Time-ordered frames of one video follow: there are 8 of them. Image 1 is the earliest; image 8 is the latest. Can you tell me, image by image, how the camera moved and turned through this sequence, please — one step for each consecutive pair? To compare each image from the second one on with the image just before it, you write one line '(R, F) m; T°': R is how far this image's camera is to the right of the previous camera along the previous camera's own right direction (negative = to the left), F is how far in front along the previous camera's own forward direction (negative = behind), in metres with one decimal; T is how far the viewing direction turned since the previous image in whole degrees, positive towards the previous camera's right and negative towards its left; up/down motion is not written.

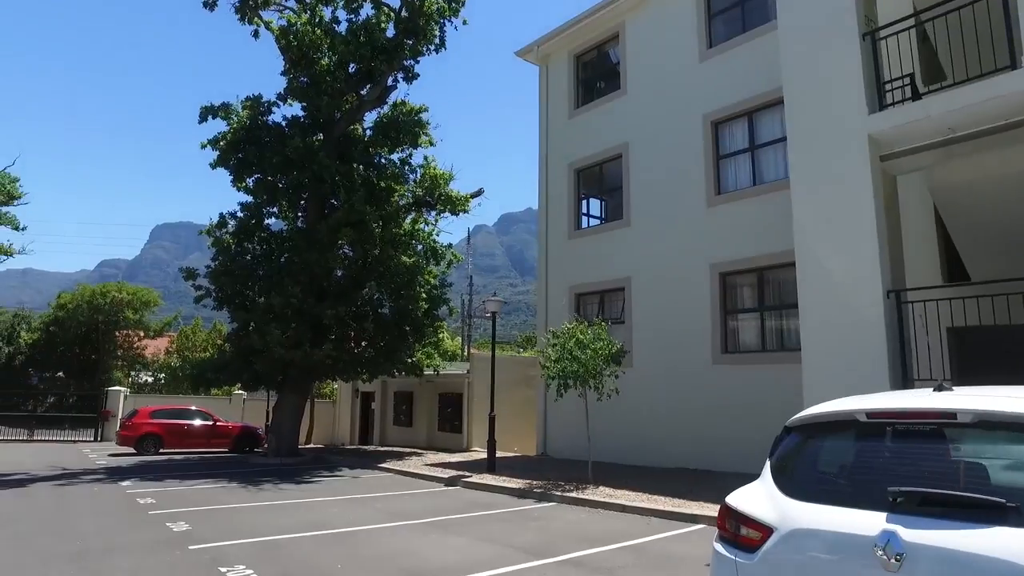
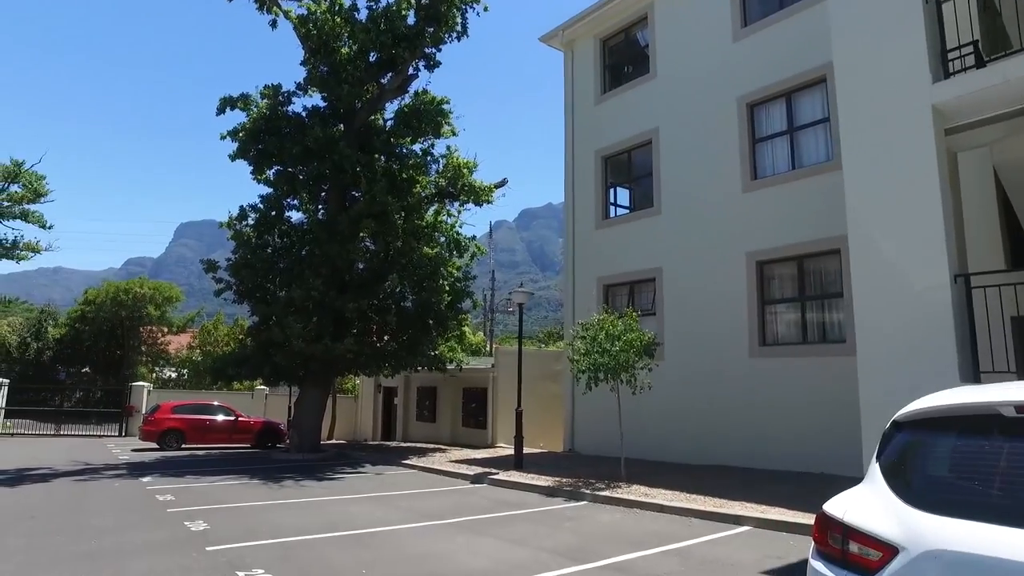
(-0.1, +0.5) m; -2°
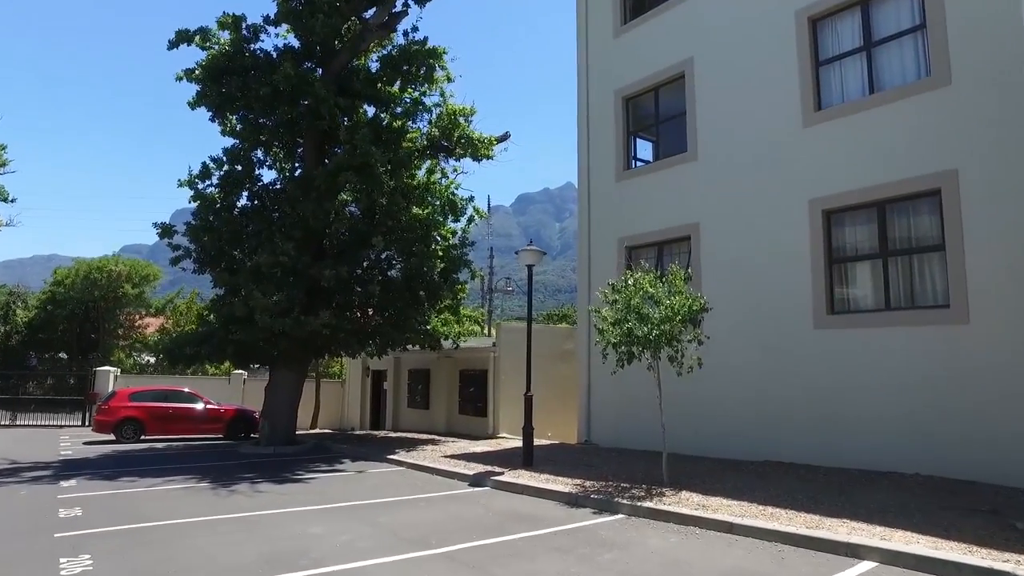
(-0.2, +2.7) m; 0°
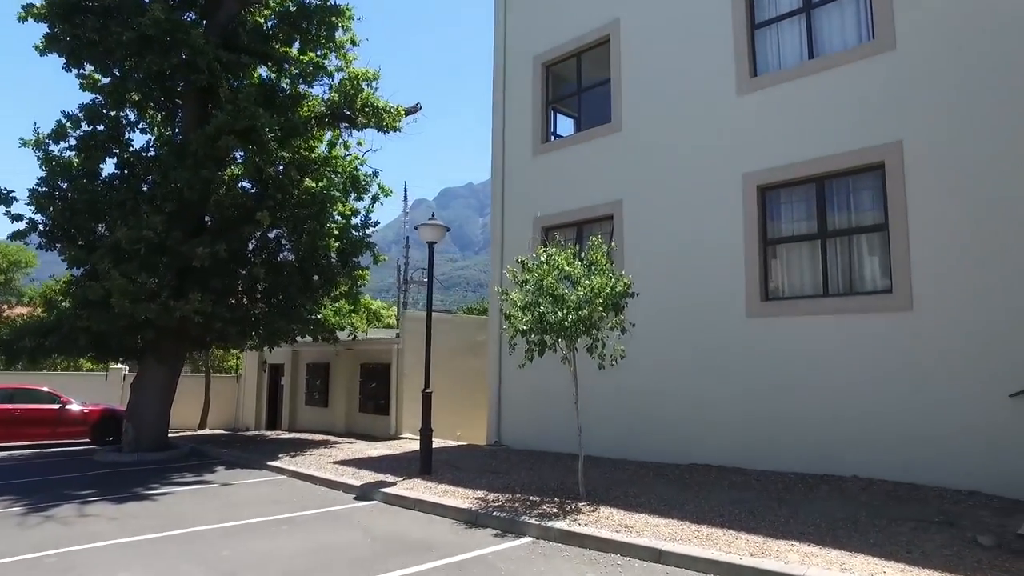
(+0.4, +1.5) m; +6°
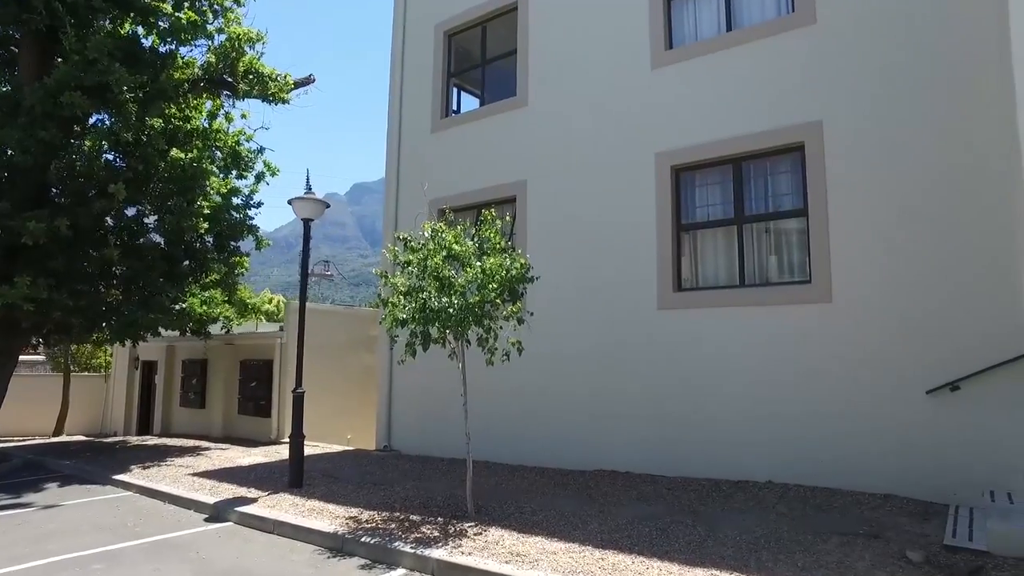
(+0.3, +1.1) m; +7°
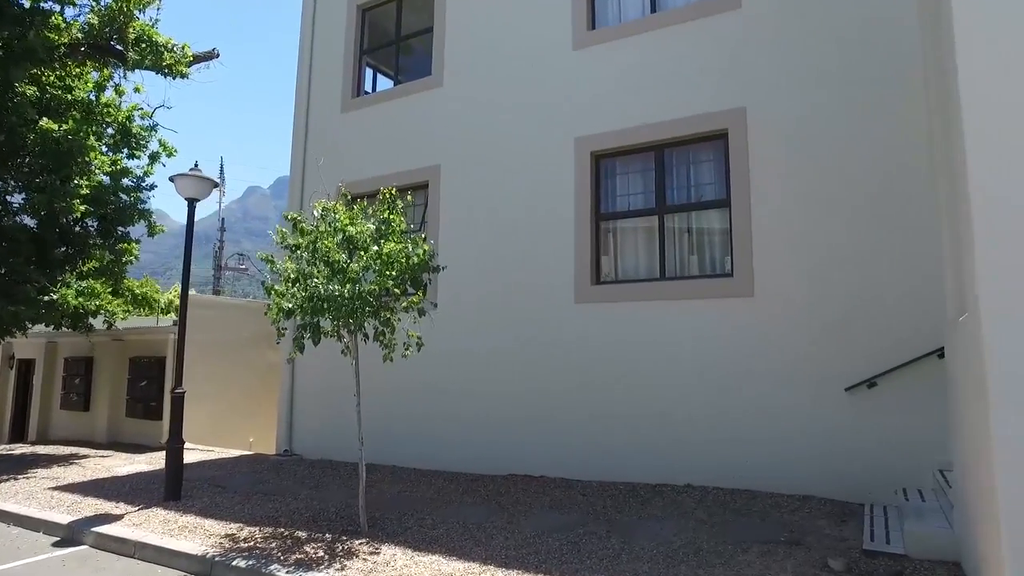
(+0.2, +0.6) m; +6°
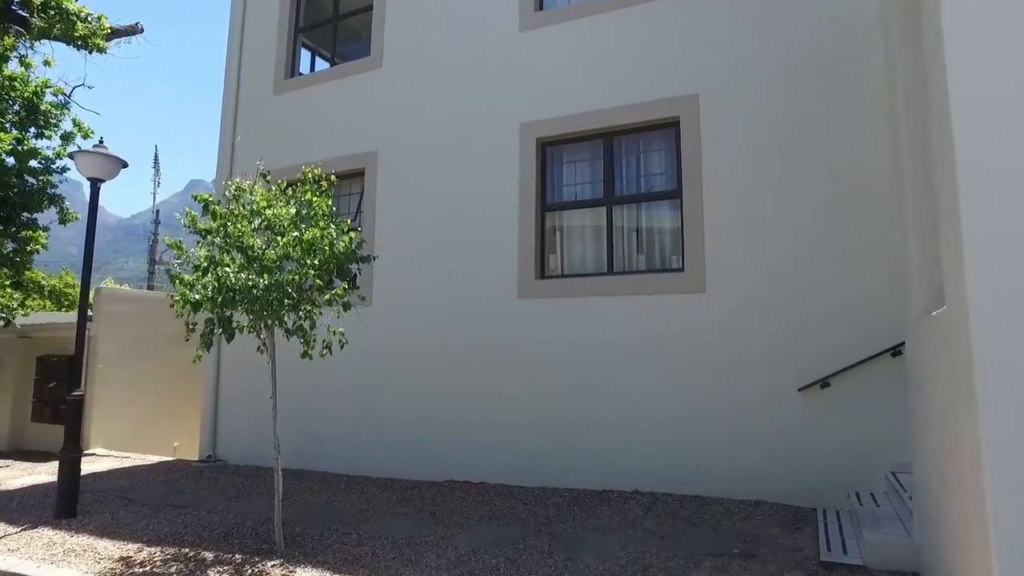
(+0.1, +0.5) m; +4°
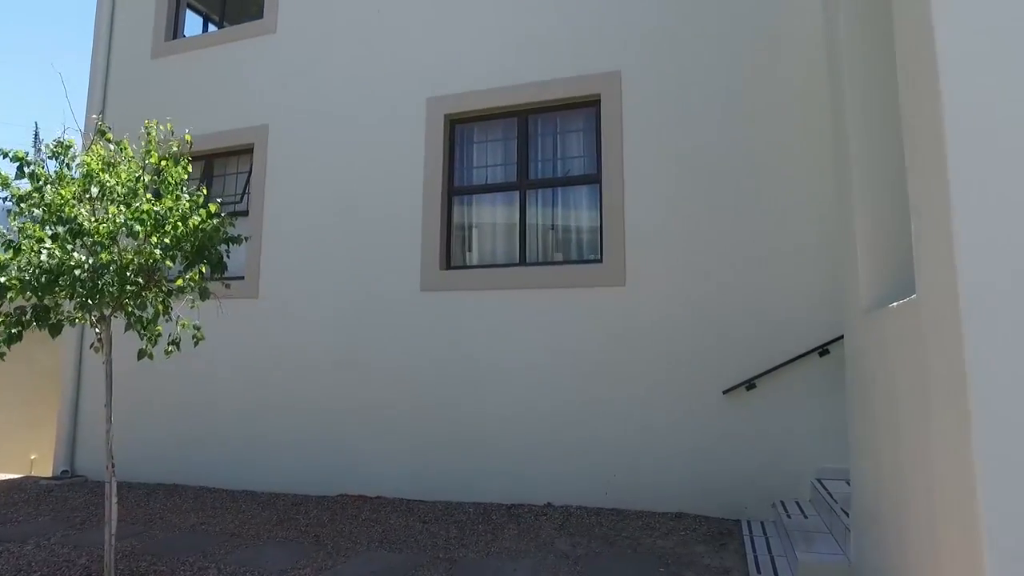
(+0.2, +0.7) m; +7°
